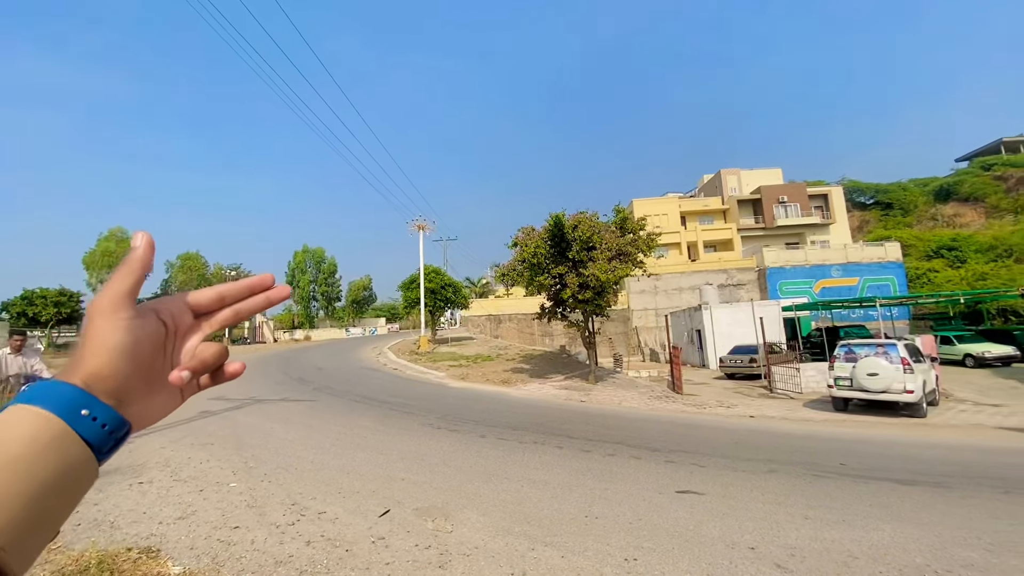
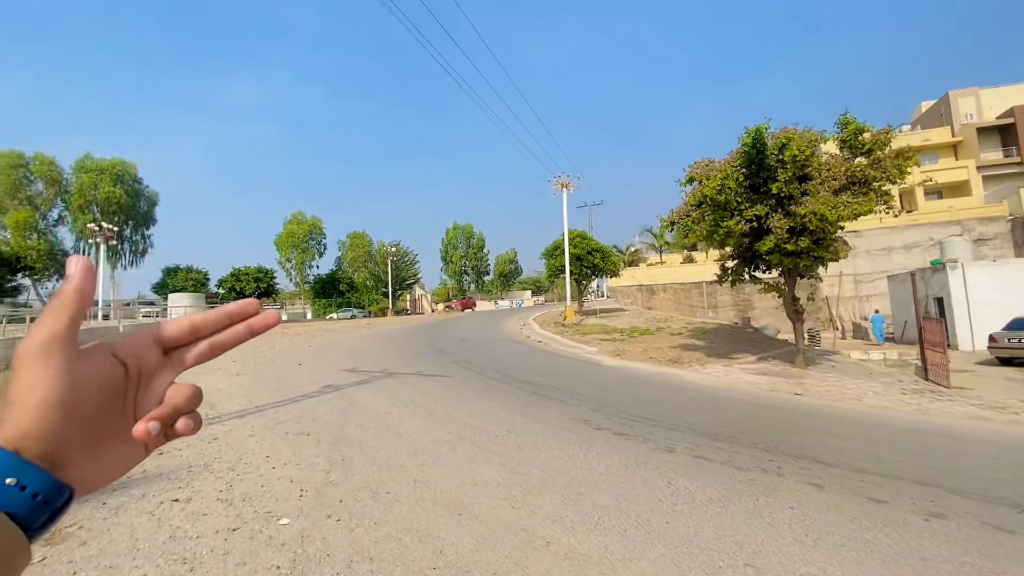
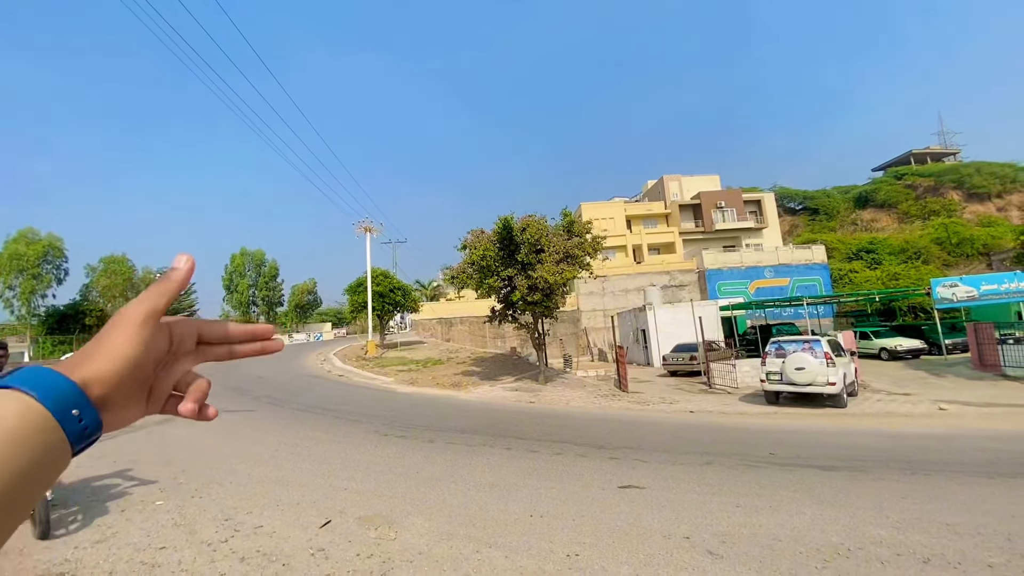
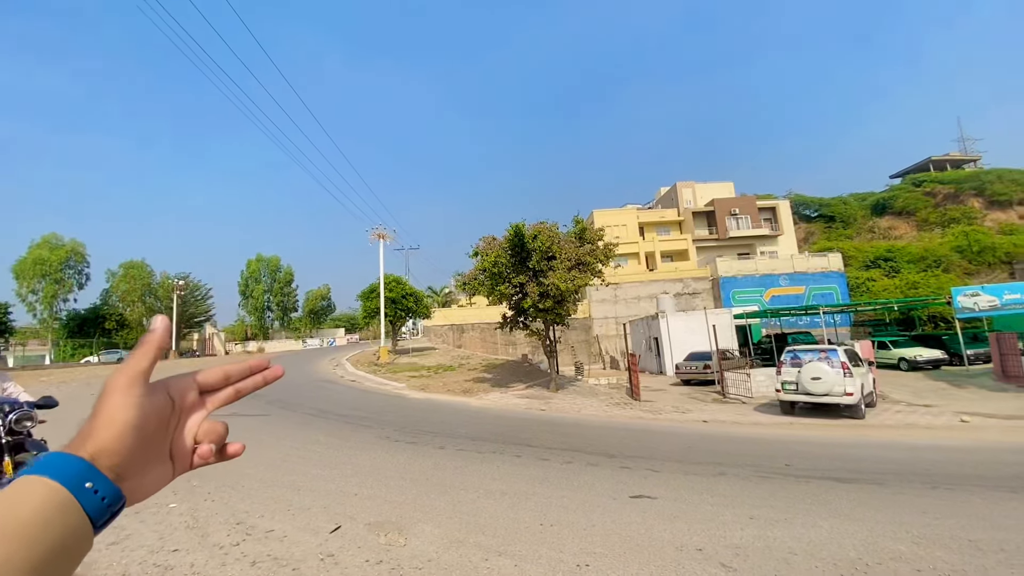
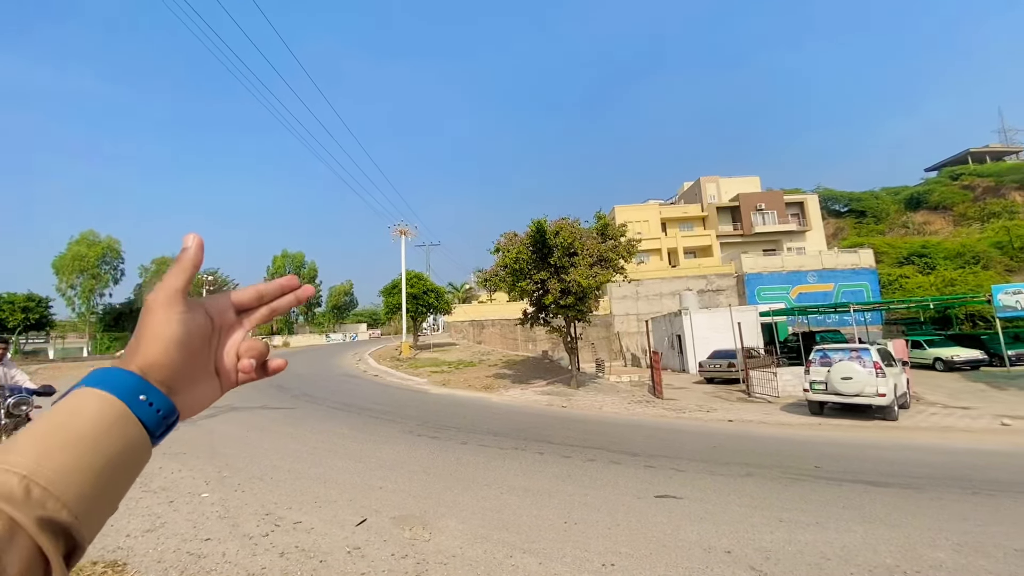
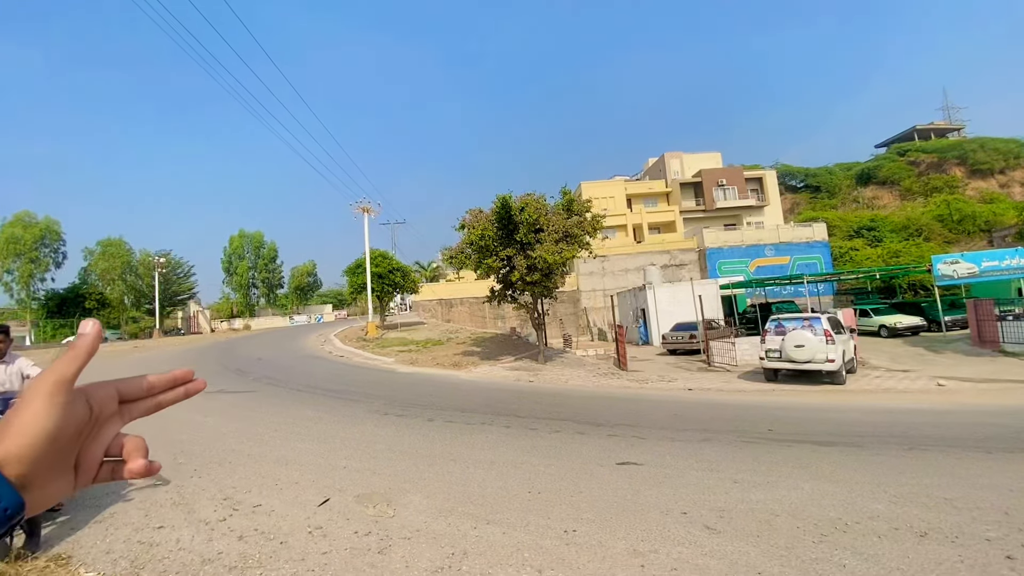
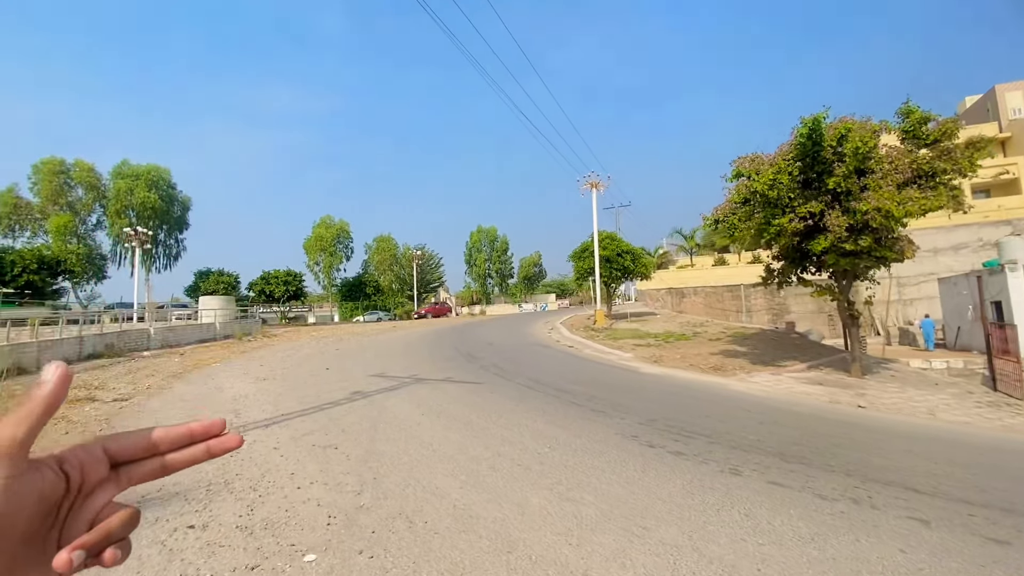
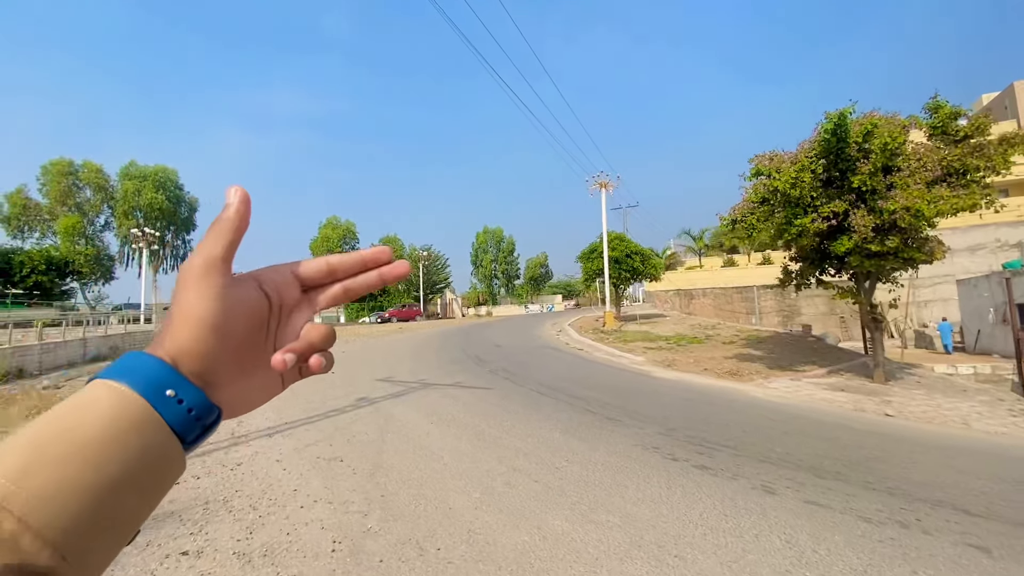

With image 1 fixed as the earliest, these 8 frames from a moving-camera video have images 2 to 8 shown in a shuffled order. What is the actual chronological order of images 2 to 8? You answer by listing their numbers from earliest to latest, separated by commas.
5, 4, 3, 6, 2, 7, 8
